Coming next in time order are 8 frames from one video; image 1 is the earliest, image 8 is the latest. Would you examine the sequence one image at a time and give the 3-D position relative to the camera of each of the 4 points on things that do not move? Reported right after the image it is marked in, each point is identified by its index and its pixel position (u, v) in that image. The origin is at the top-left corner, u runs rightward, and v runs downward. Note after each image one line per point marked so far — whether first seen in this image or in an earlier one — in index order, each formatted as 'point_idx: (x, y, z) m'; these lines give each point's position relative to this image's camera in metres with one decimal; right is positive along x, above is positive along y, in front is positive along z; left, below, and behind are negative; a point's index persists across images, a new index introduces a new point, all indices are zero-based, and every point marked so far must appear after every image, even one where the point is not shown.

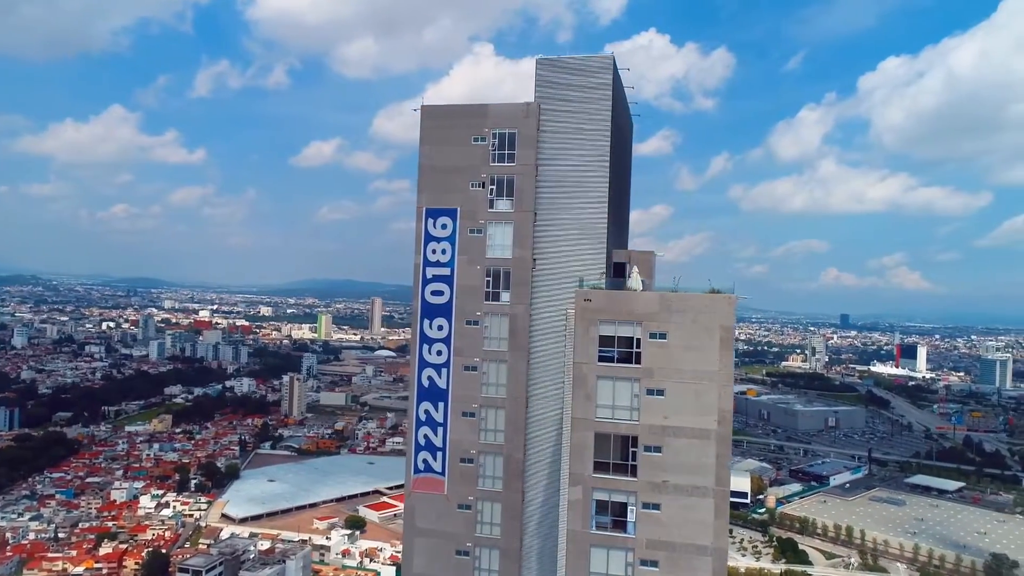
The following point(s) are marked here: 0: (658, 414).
0: (+1.6, -1.4, +7.4) m
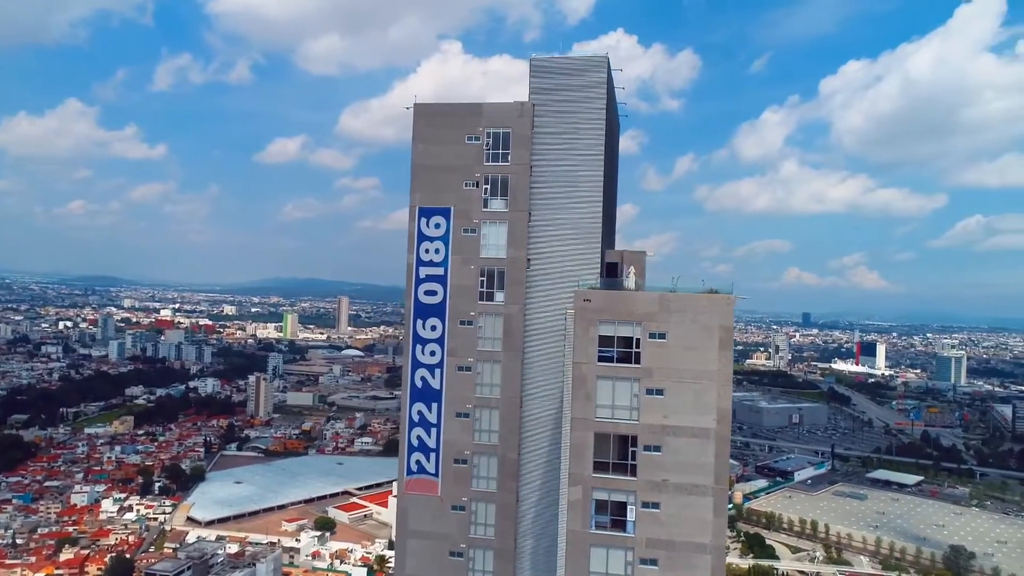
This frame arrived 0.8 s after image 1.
0: (+1.6, -1.4, +7.4) m
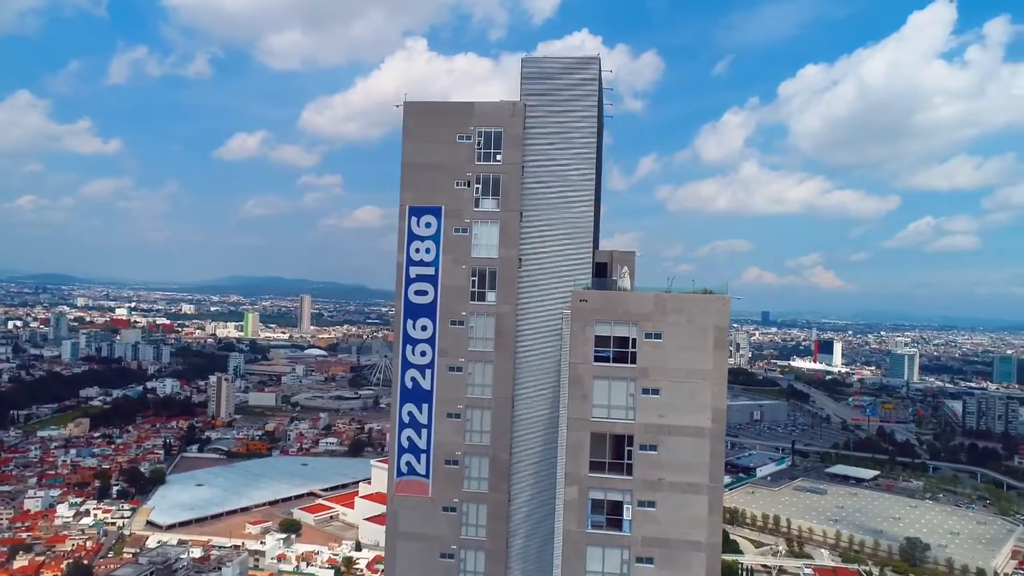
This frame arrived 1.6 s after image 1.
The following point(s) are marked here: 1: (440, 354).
0: (+1.6, -1.4, +7.5) m
1: (-1.0, -0.9, +9.2) m
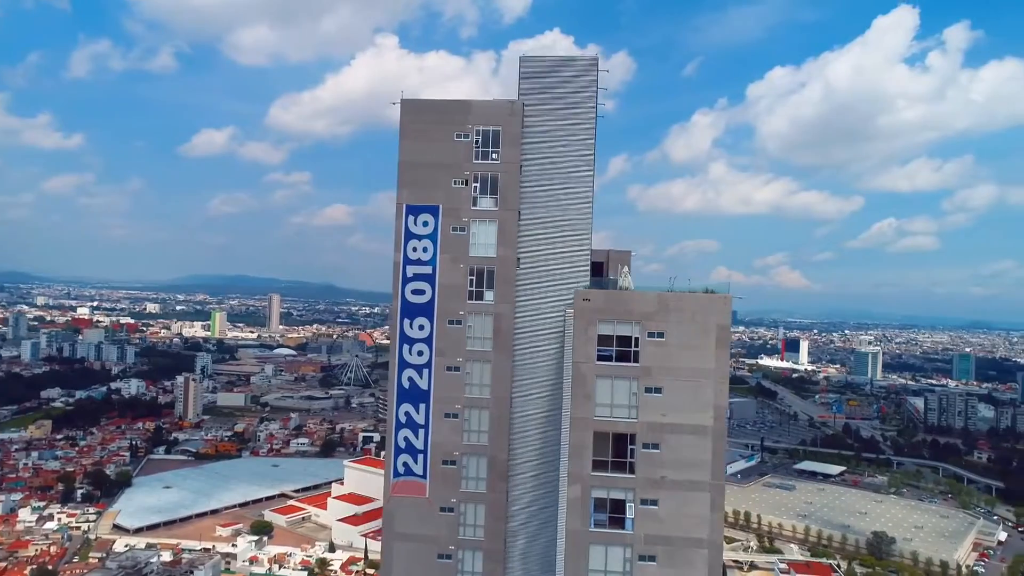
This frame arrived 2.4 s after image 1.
0: (+1.6, -1.4, +7.5) m
1: (-1.0, -0.9, +9.2) m
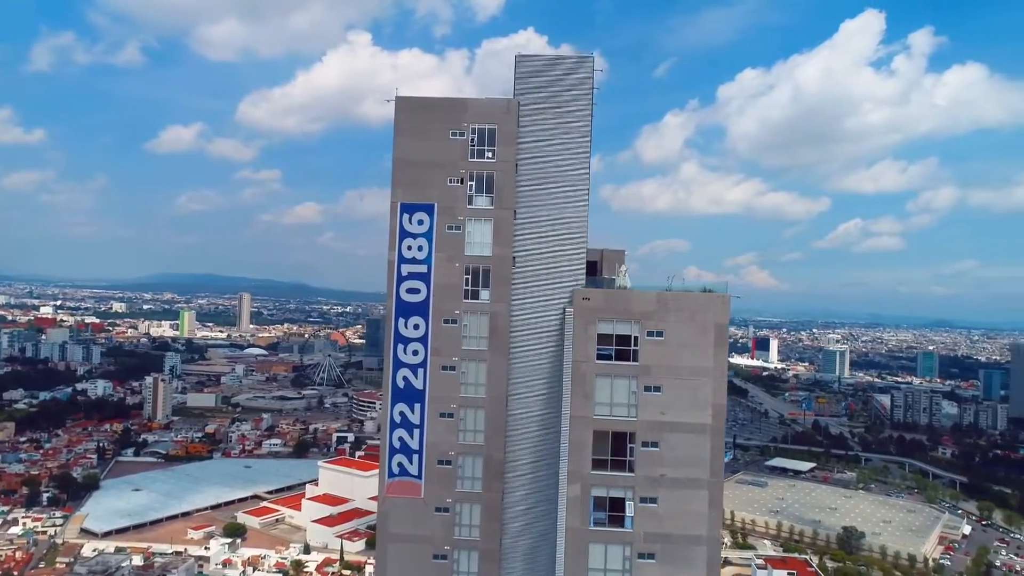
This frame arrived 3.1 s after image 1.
0: (+1.6, -1.4, +7.6) m
1: (-1.1, -0.9, +9.1) m
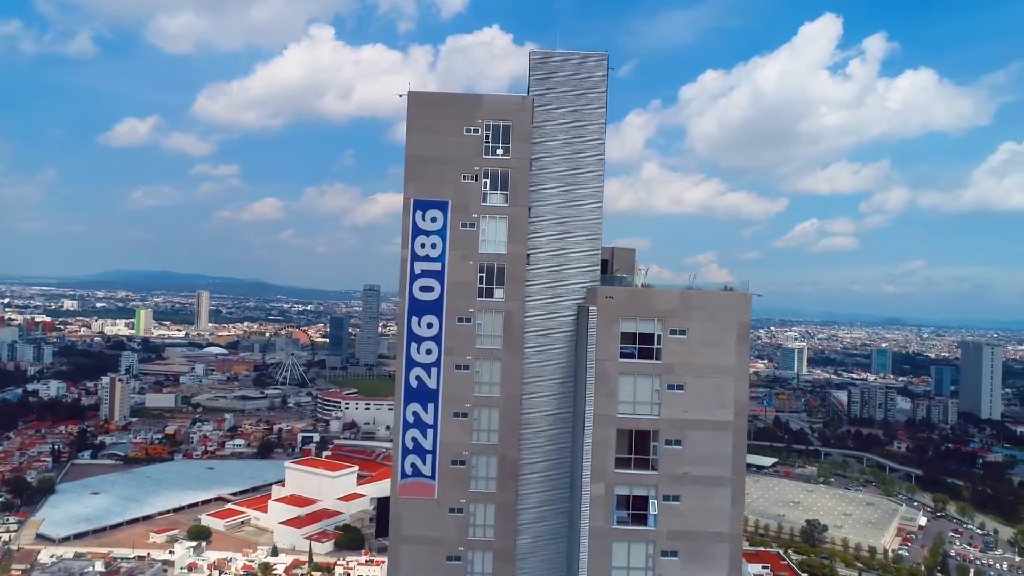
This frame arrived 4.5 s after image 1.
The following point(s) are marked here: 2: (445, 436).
0: (+1.9, -1.3, +7.6) m
1: (-0.9, -0.9, +9.0) m
2: (-0.9, -1.9, +9.0) m
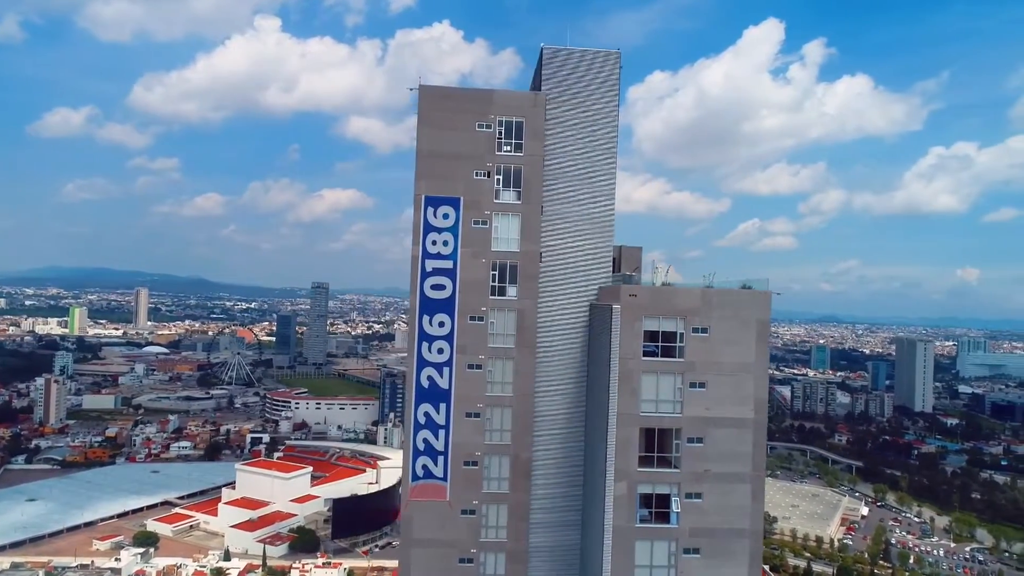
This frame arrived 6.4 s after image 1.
0: (+2.1, -1.3, +7.6) m
1: (-0.7, -0.8, +8.8) m
2: (-0.7, -1.9, +8.8) m
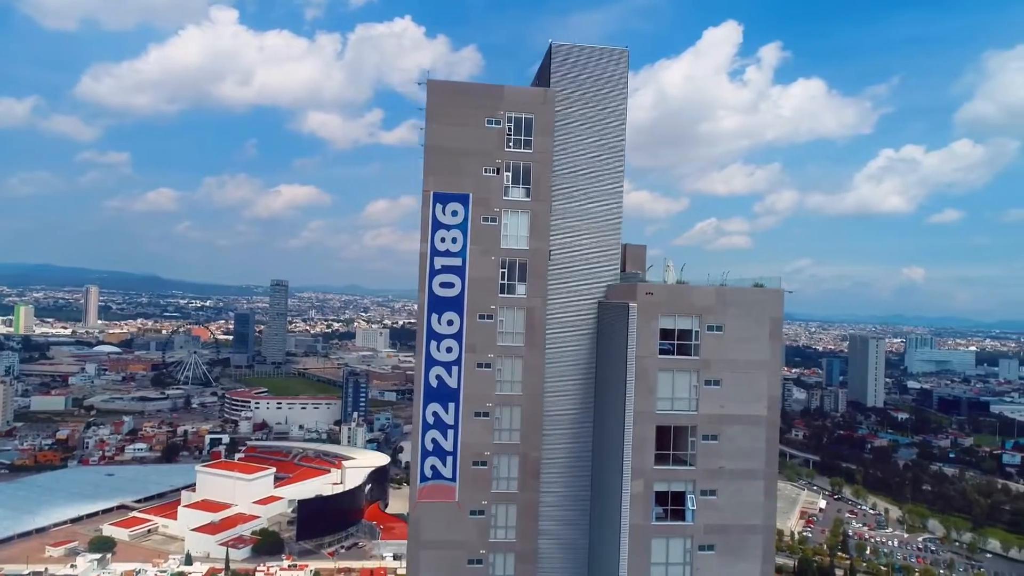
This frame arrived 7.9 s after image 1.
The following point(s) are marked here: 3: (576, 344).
0: (+2.3, -1.3, +7.7) m
1: (-0.6, -0.8, +8.7) m
2: (-0.6, -1.9, +8.7) m
3: (+0.9, -0.8, +9.0) m
